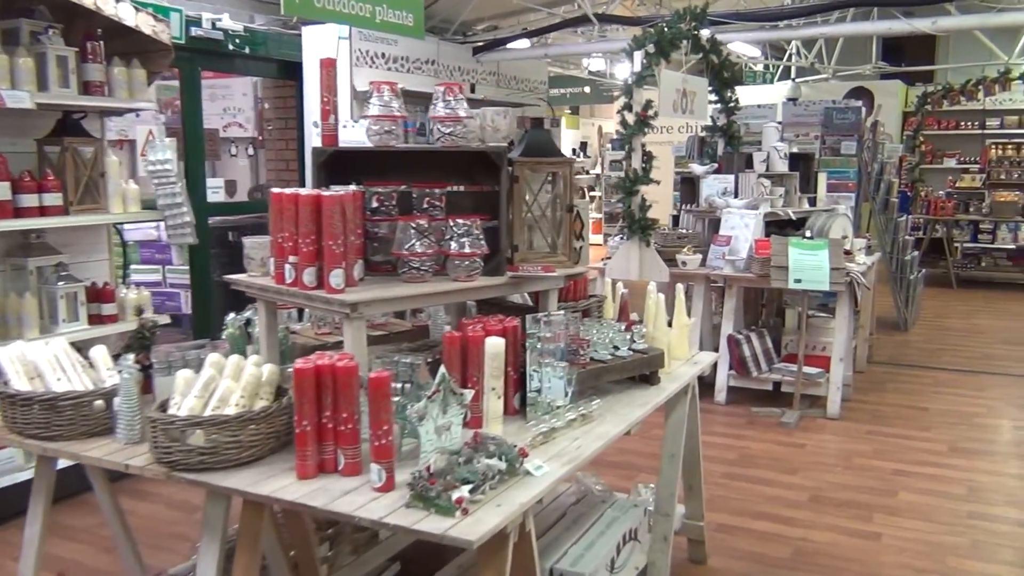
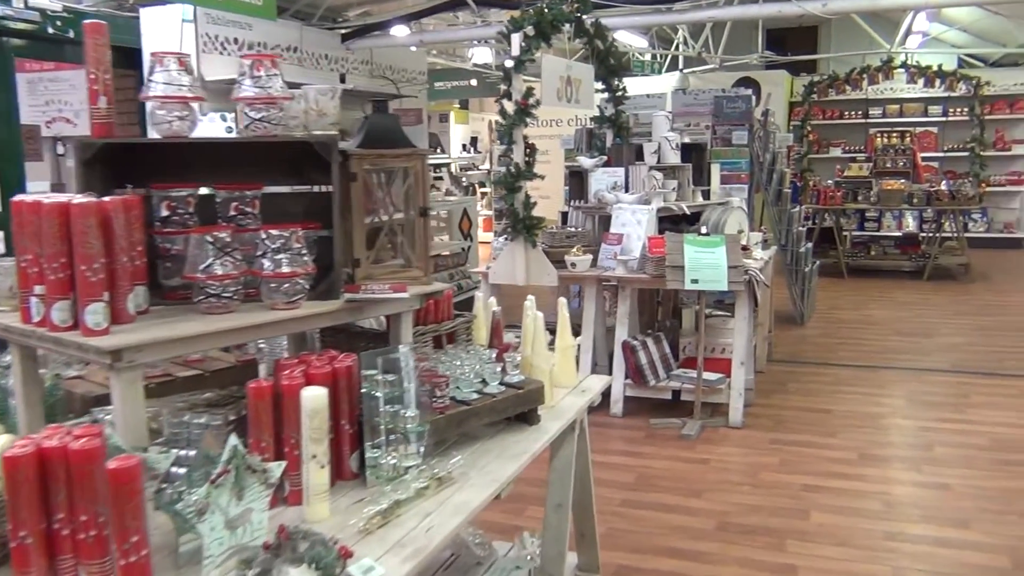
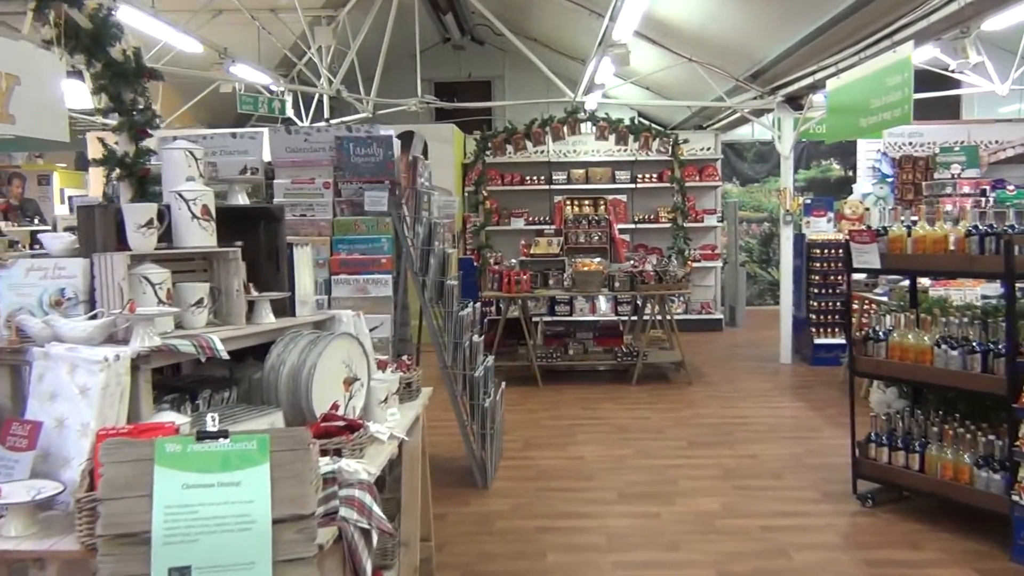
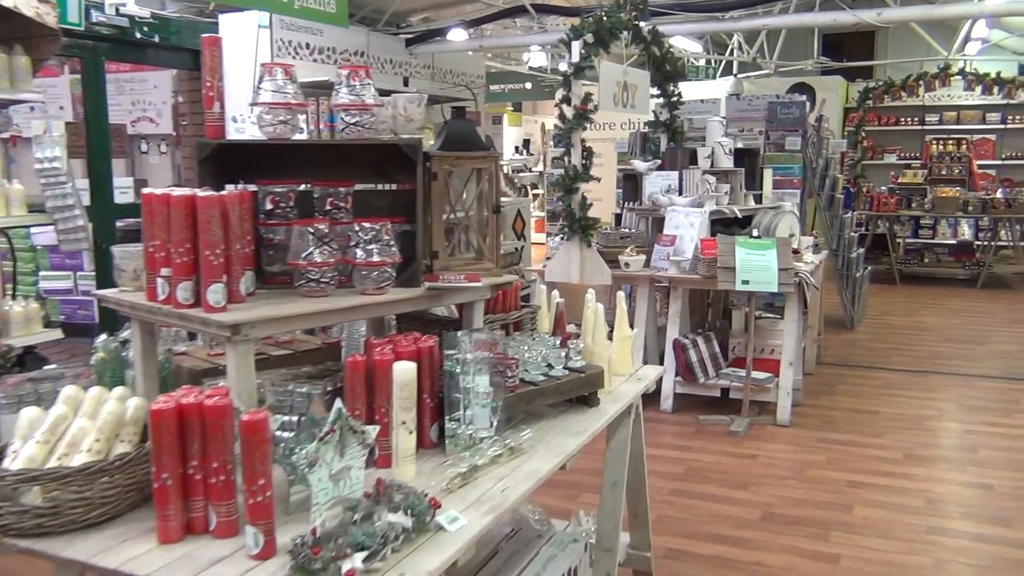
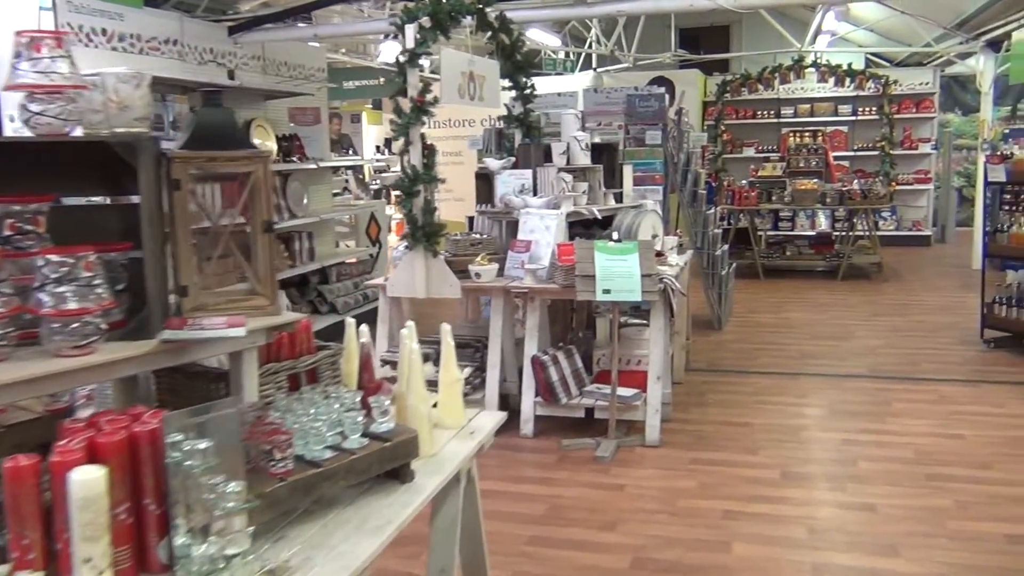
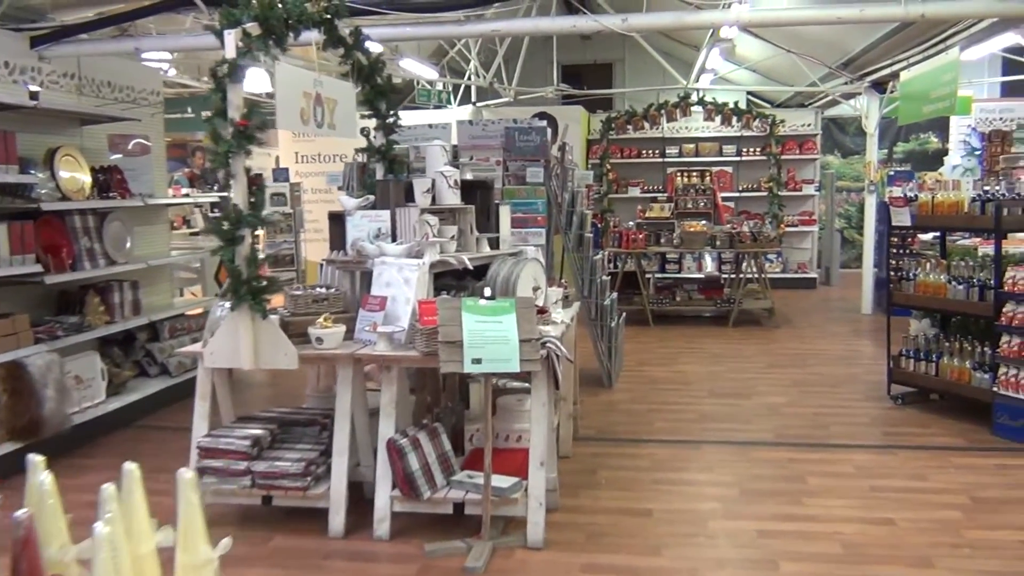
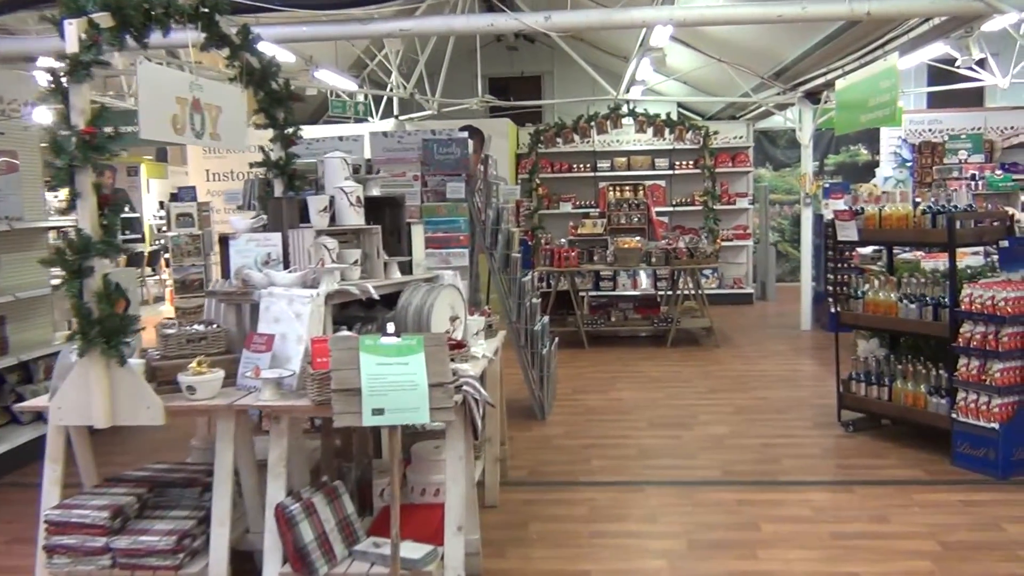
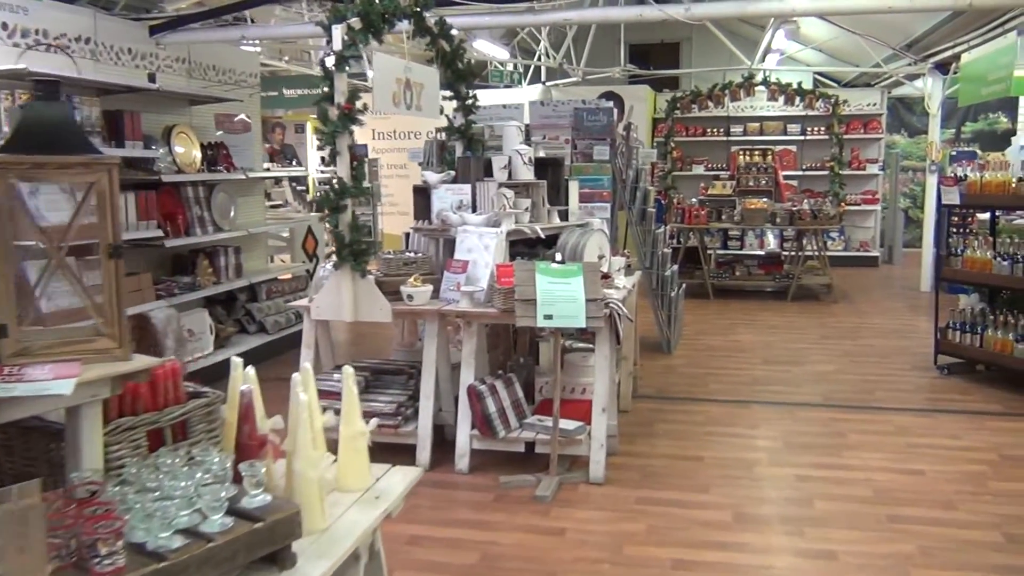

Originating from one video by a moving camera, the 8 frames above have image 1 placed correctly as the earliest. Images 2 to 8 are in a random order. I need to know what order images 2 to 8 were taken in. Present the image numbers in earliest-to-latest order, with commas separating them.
4, 2, 5, 8, 6, 7, 3
